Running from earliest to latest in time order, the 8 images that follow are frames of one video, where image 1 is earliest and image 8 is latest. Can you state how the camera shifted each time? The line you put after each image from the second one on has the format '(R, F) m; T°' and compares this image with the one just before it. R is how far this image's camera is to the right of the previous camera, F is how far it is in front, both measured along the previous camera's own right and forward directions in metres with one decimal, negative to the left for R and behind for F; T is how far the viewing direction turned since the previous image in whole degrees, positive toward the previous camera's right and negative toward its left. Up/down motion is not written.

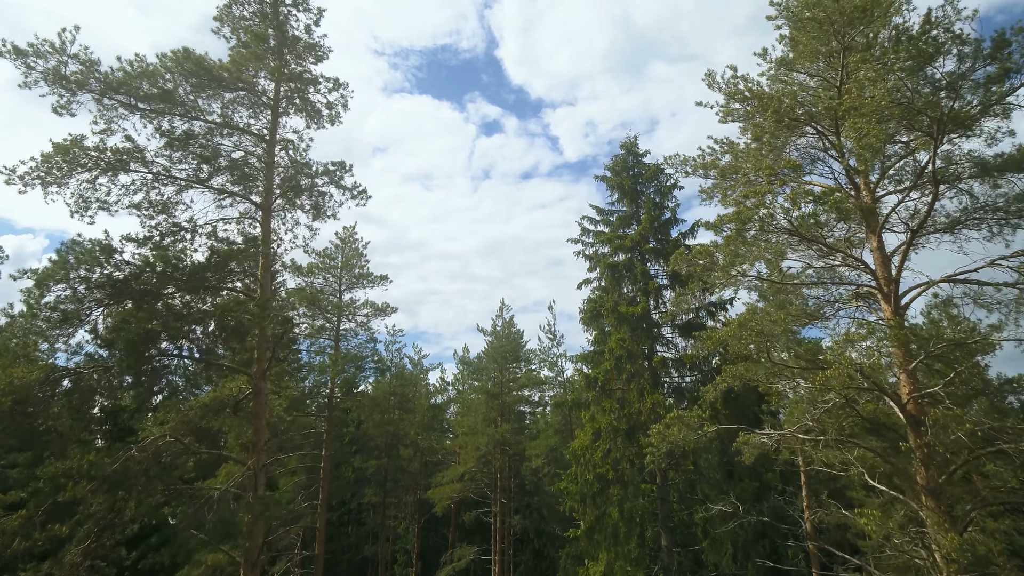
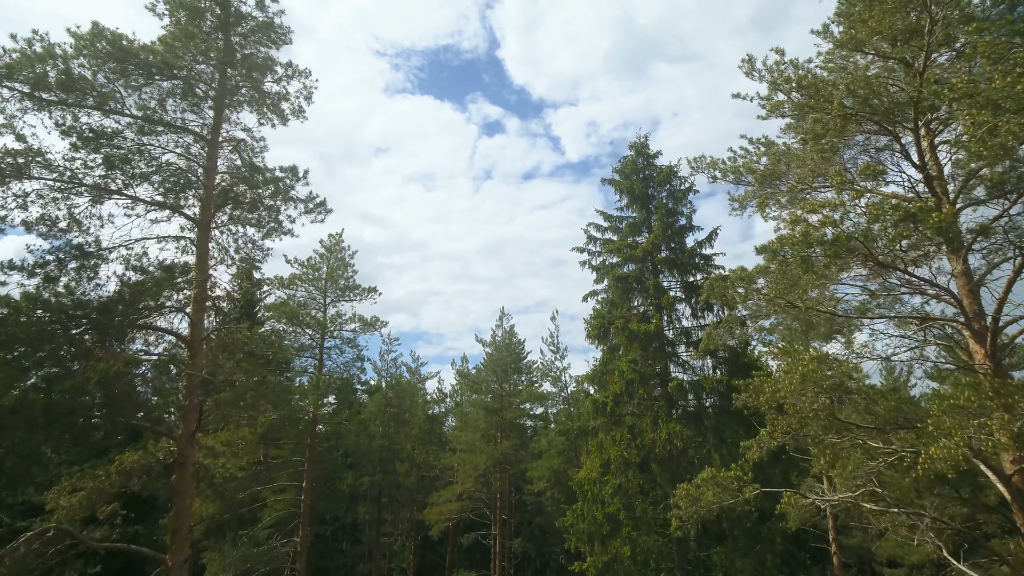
(+0.1, +1.8) m; 0°
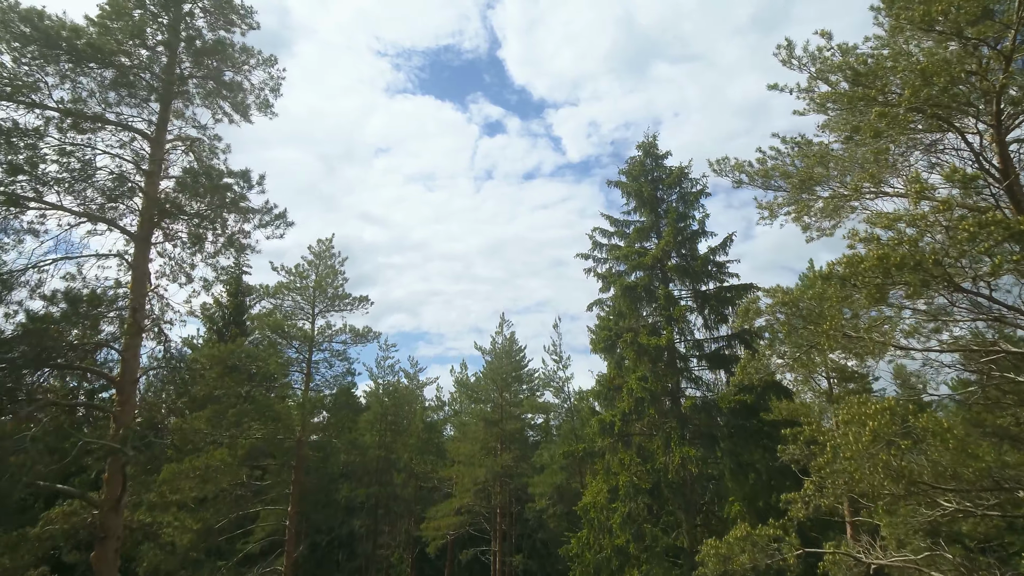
(0.0, +1.2) m; 0°
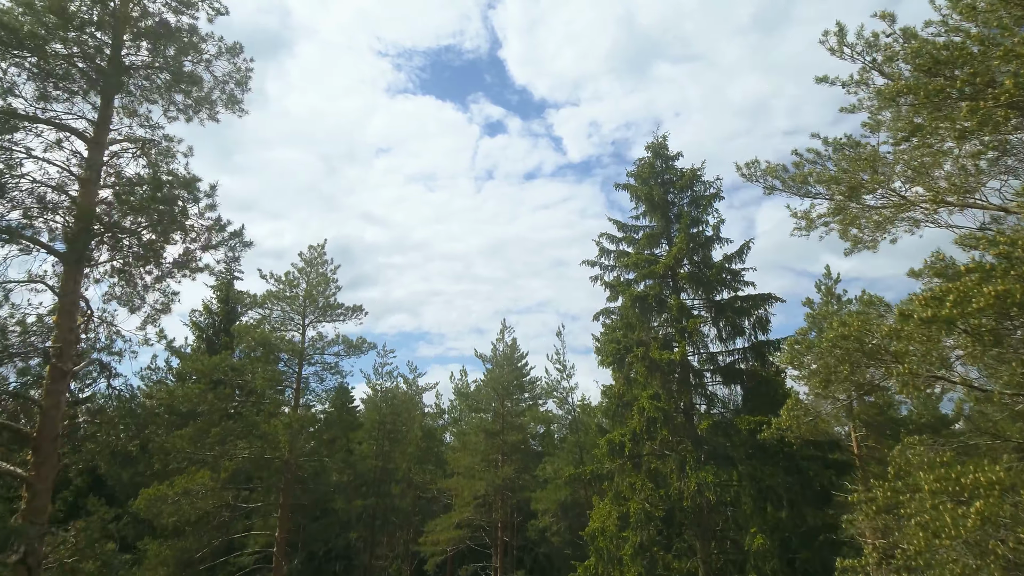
(0.0, +1.1) m; 0°
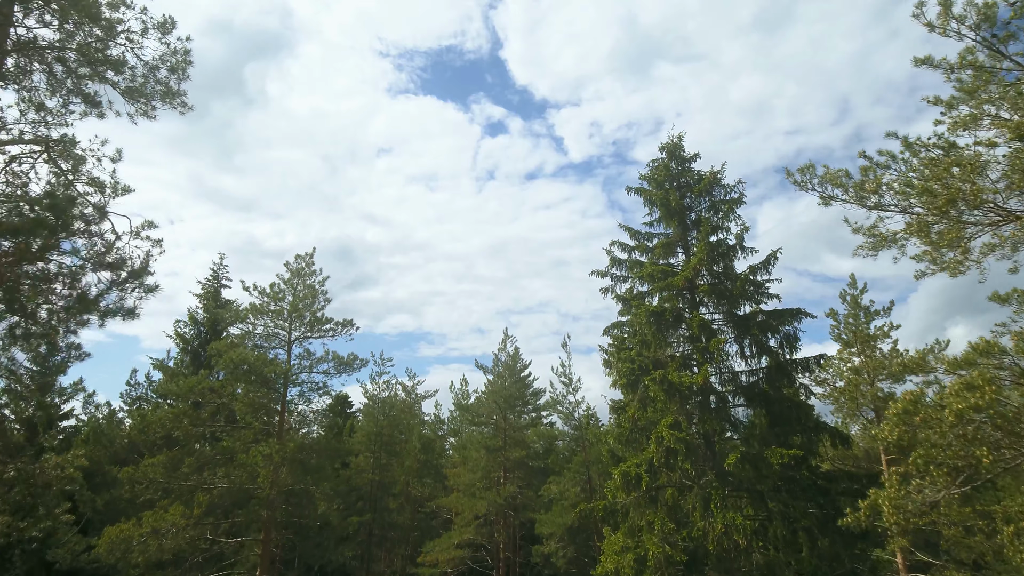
(-0.1, +1.5) m; 0°
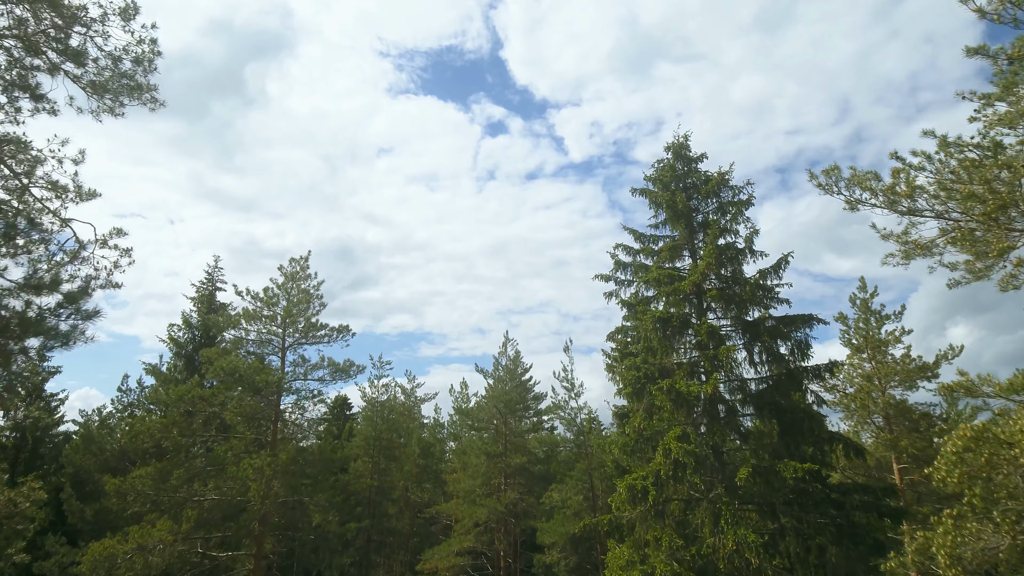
(0.0, +0.5) m; 0°
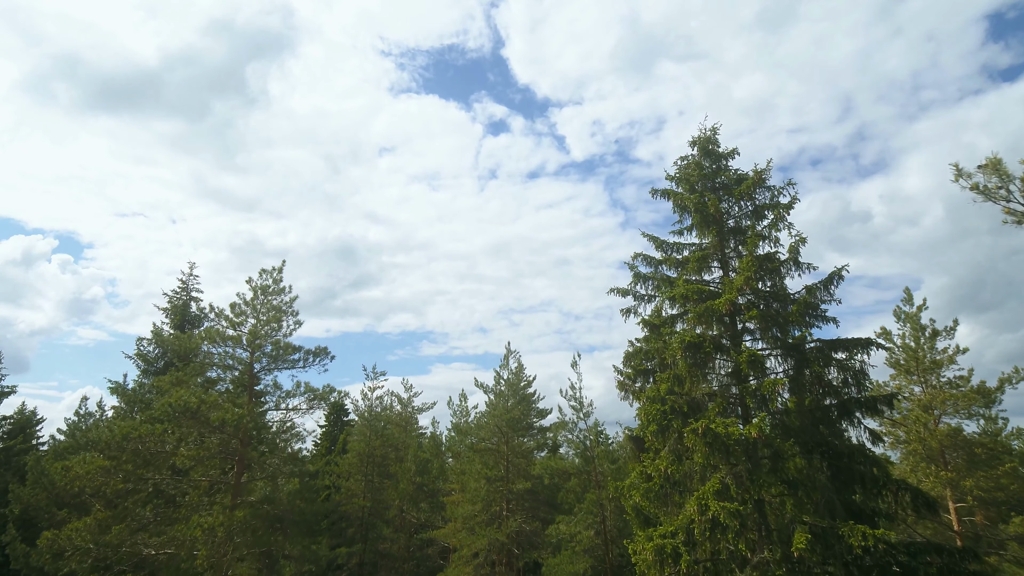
(0.0, +2.2) m; 0°
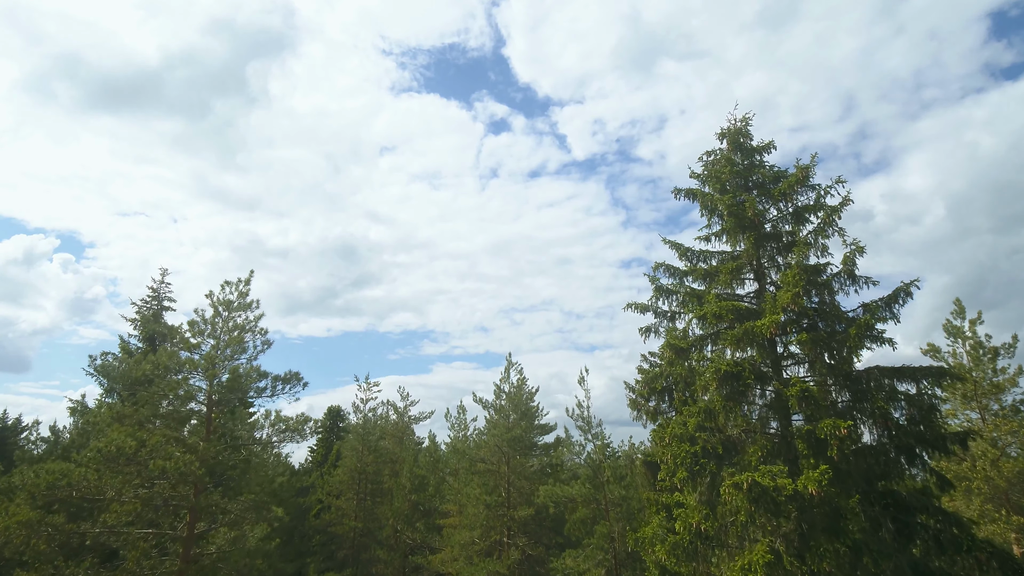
(0.0, +2.0) m; 0°
